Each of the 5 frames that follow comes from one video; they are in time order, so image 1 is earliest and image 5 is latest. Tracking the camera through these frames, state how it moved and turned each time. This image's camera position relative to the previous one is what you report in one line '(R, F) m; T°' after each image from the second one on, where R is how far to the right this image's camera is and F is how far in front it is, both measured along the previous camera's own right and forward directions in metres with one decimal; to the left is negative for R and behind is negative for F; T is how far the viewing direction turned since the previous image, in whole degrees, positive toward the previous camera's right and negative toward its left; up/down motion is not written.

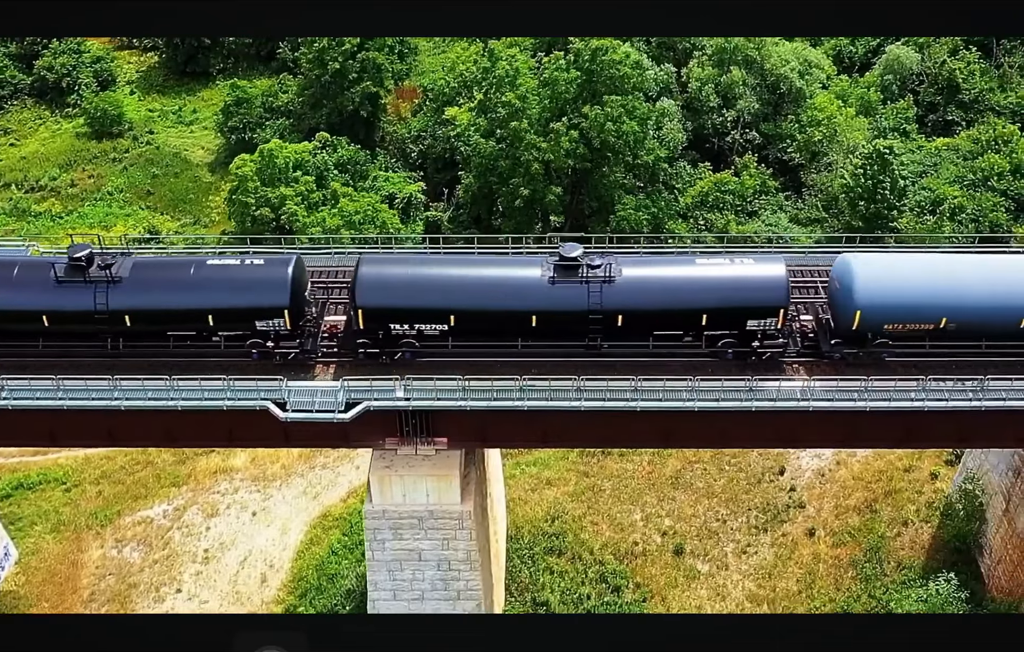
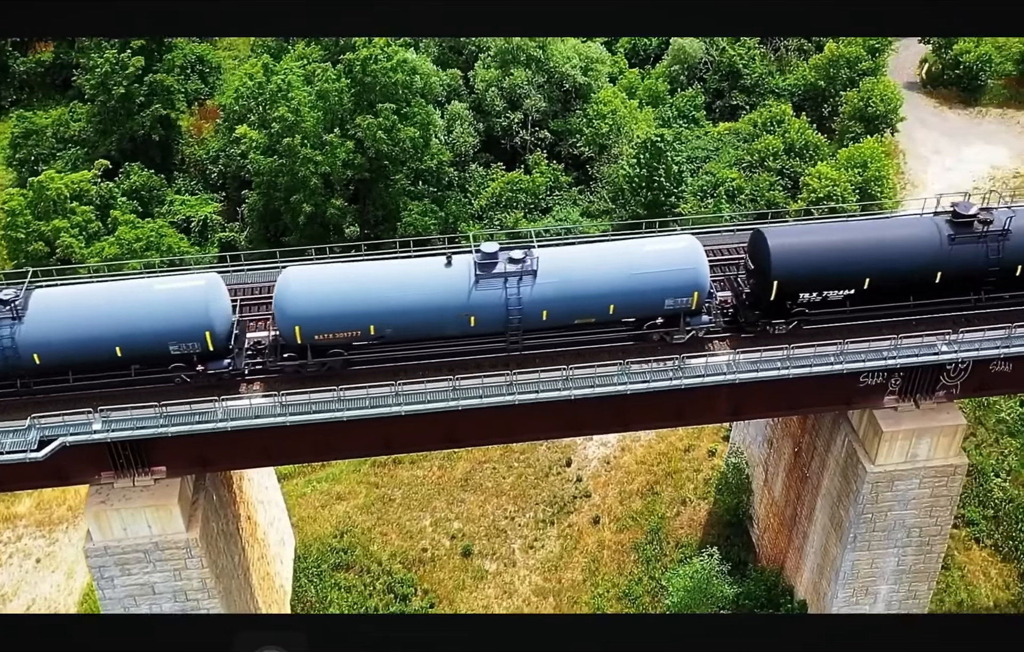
(+3.3, -0.2) m; +6°
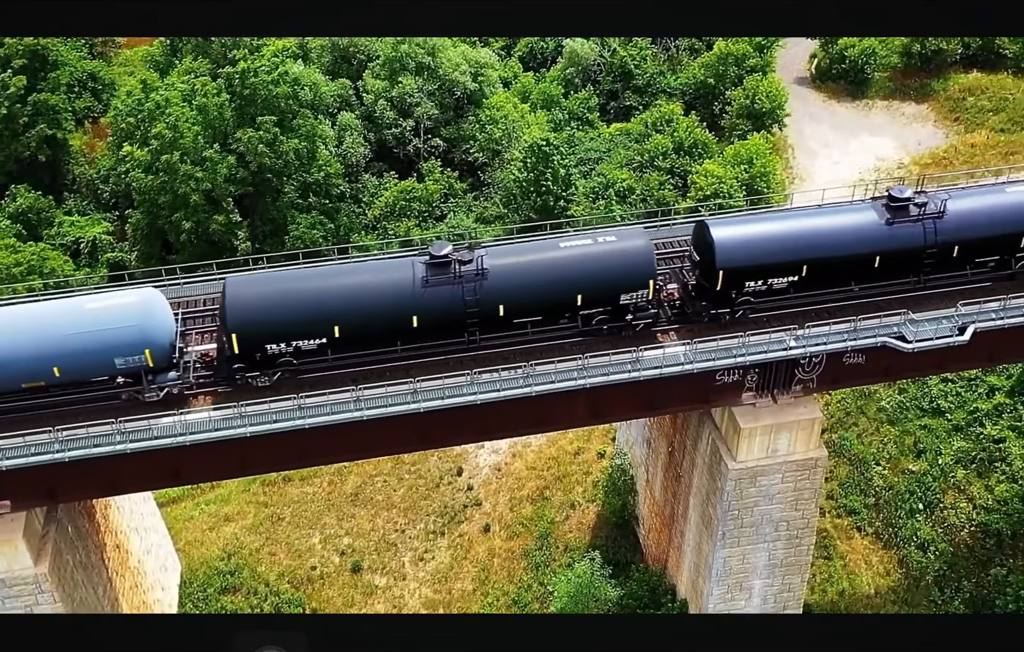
(+1.8, +0.1) m; +3°
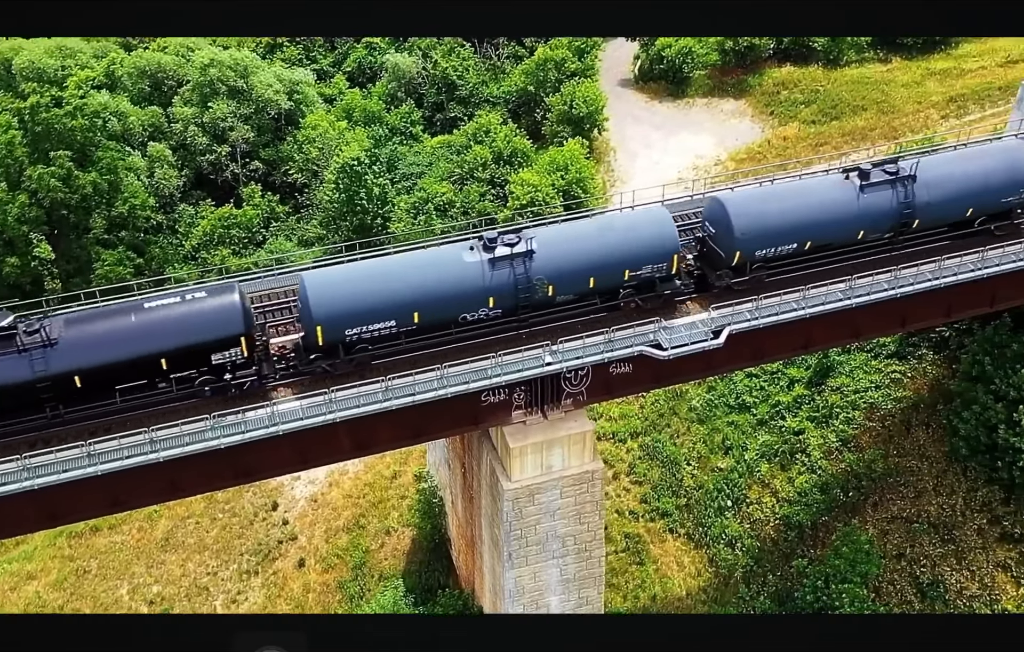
(+3.0, +0.4) m; +5°
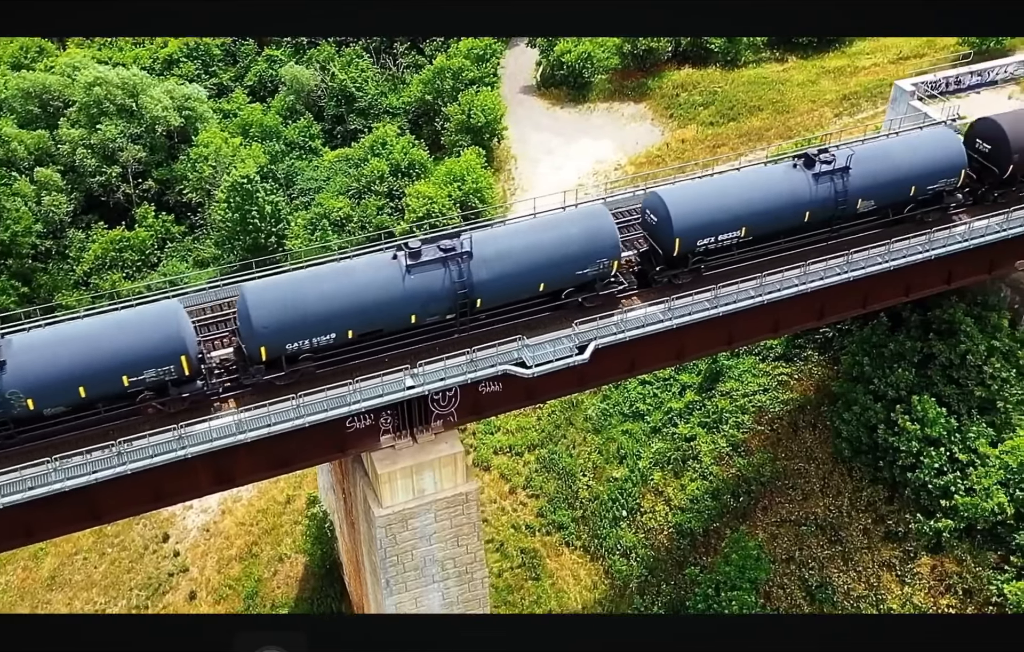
(+1.6, +0.4) m; +3°
